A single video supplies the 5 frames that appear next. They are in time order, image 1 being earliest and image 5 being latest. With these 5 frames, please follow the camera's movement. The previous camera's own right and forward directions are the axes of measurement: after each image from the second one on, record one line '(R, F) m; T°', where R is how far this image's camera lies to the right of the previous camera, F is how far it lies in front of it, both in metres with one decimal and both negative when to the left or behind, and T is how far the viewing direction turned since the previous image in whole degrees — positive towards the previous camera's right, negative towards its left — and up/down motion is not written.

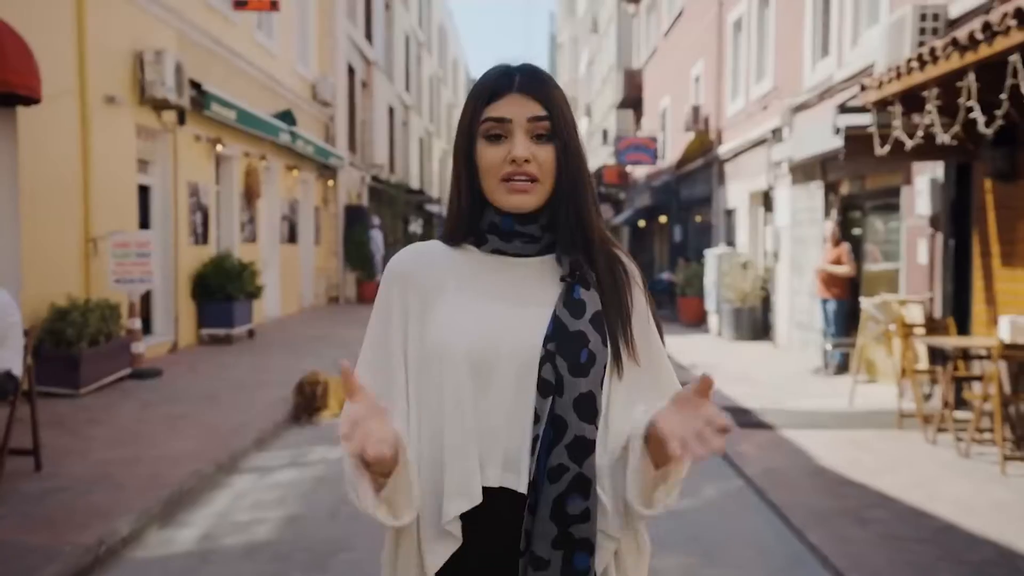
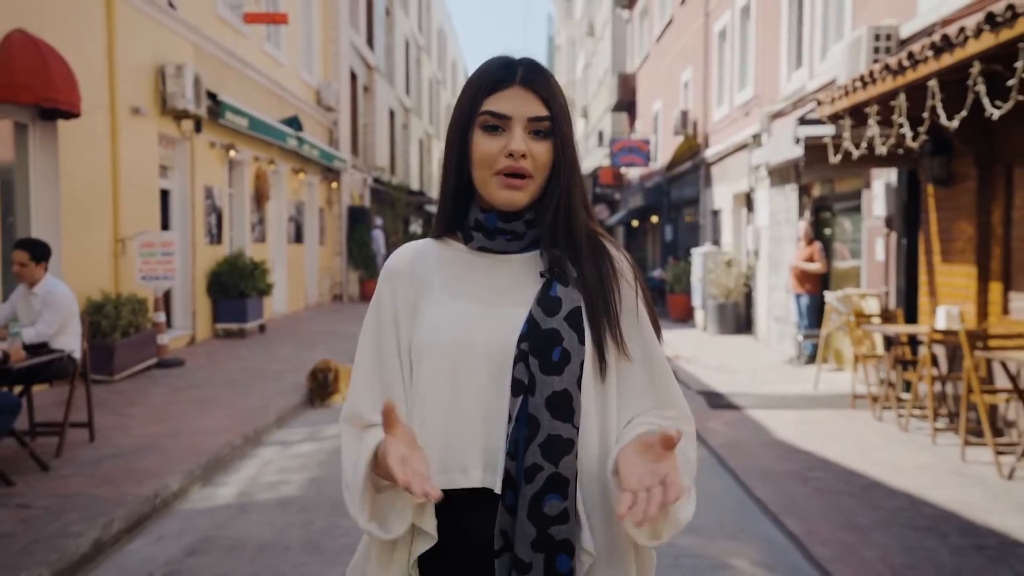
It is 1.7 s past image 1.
(+0.1, -0.9) m; 0°
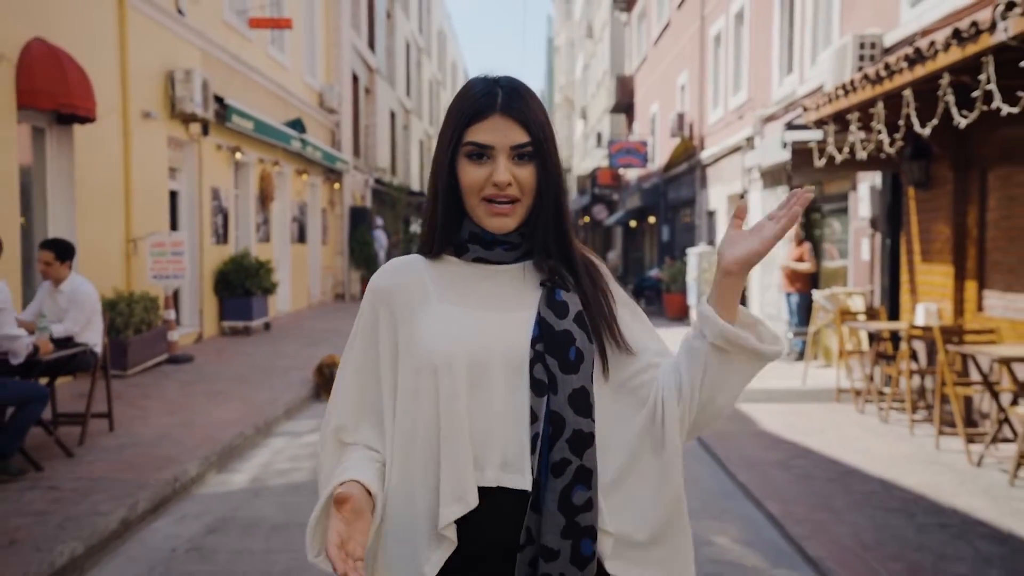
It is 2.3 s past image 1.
(0.0, -0.4) m; 0°
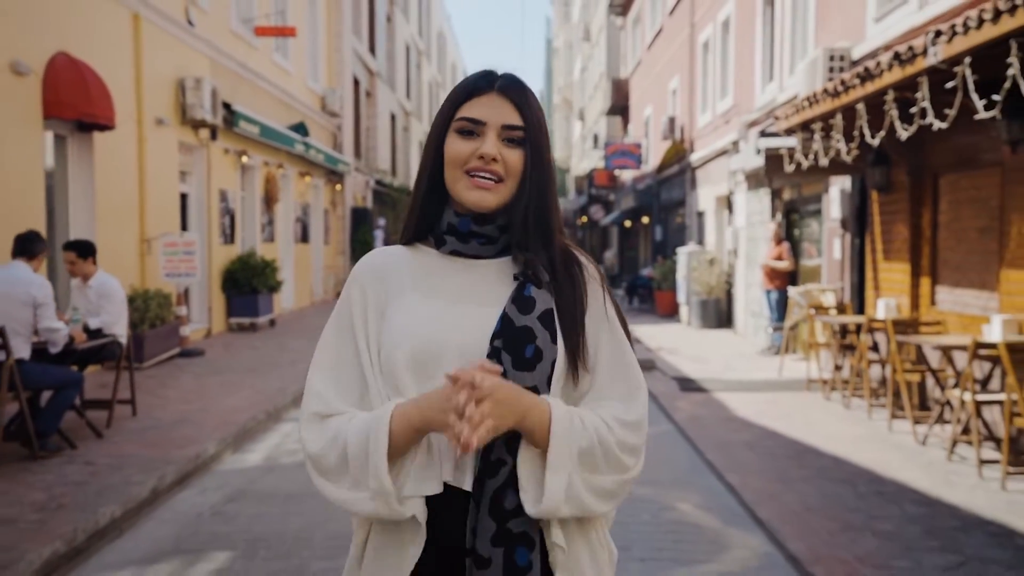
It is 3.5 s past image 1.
(+0.1, -0.6) m; 0°
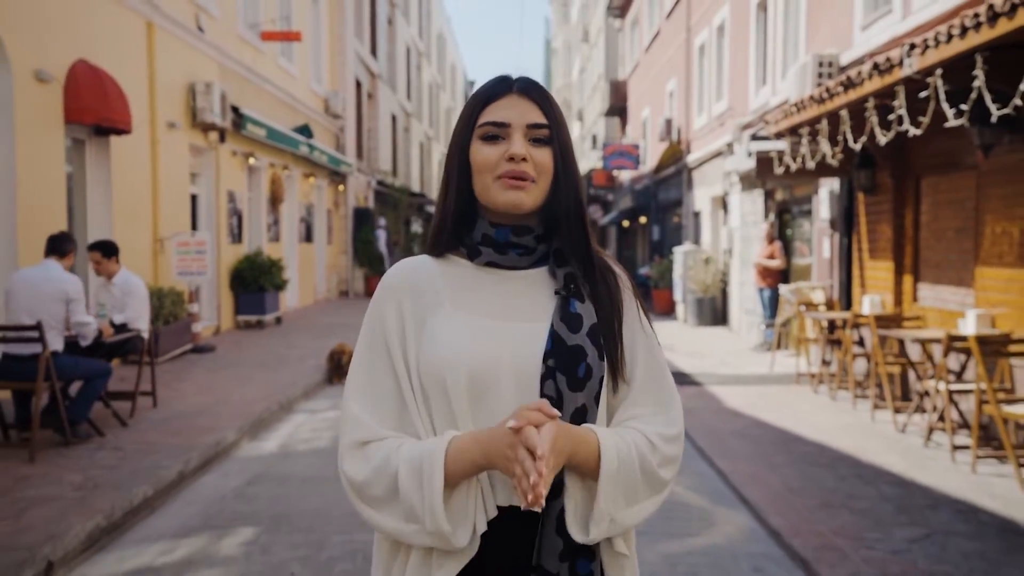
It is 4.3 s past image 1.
(0.0, -0.4) m; 0°
